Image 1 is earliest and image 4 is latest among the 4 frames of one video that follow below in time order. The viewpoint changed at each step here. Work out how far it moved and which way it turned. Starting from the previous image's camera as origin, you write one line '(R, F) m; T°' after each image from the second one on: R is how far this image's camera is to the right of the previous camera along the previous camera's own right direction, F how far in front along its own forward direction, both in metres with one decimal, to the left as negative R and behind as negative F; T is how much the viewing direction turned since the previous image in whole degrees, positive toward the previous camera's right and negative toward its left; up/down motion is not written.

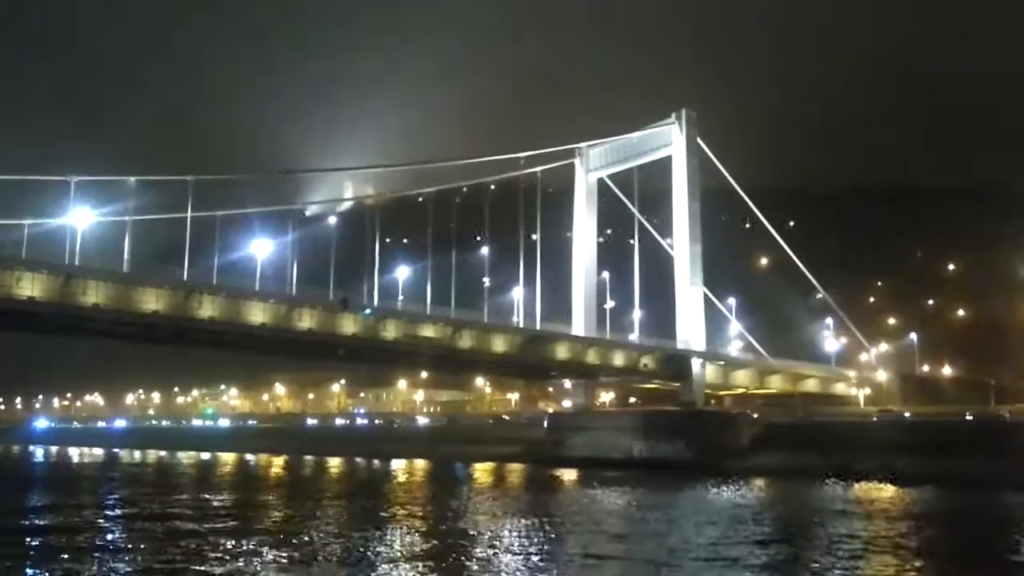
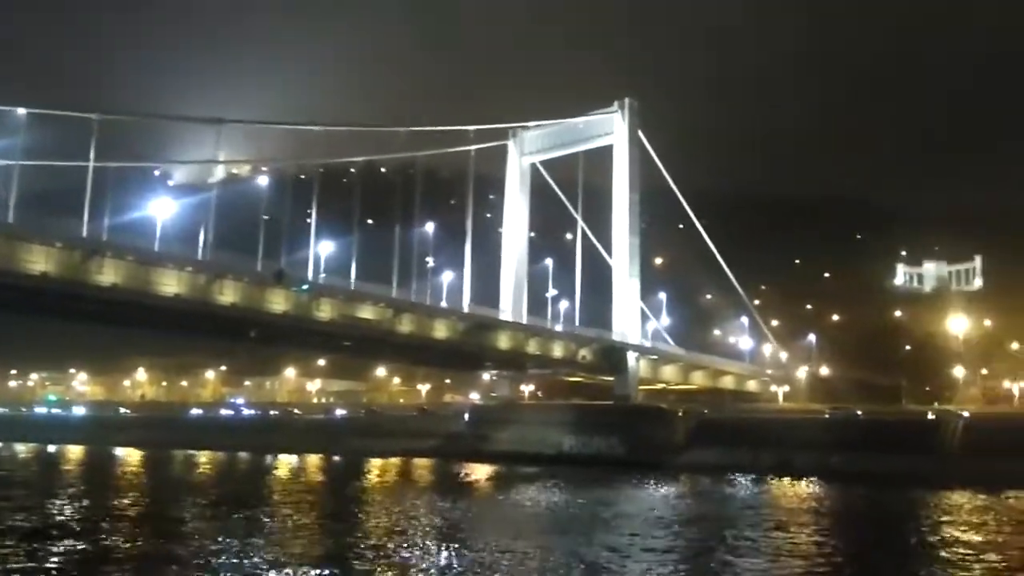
(+1.3, +0.9) m; +1°
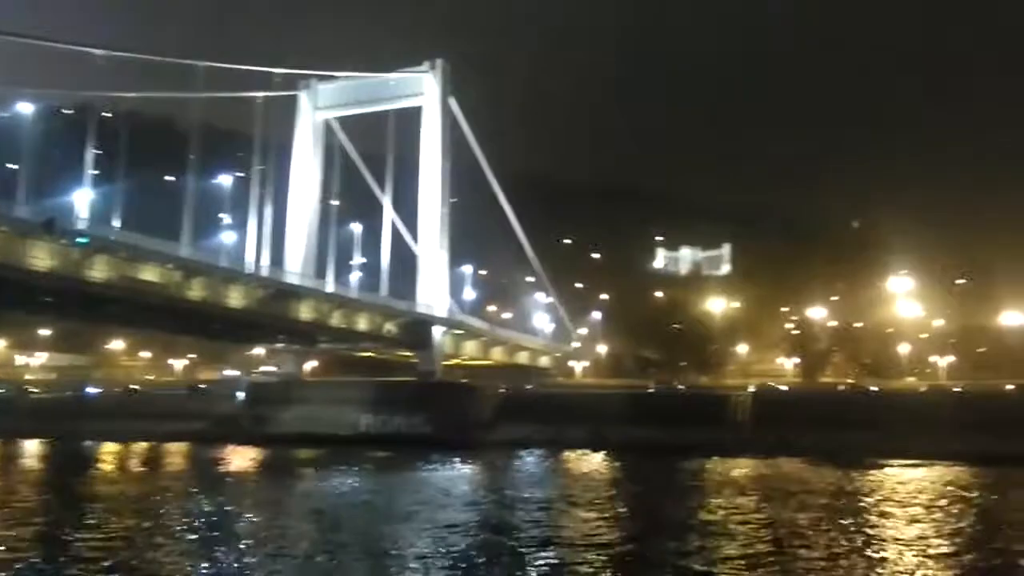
(+1.1, +1.4) m; +11°
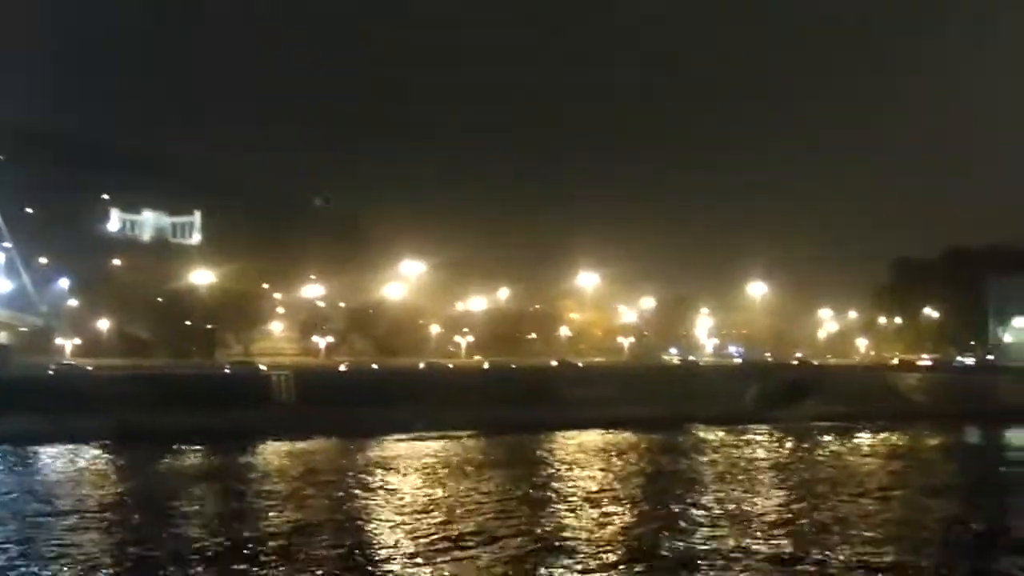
(-4.8, +3.0) m; +38°
